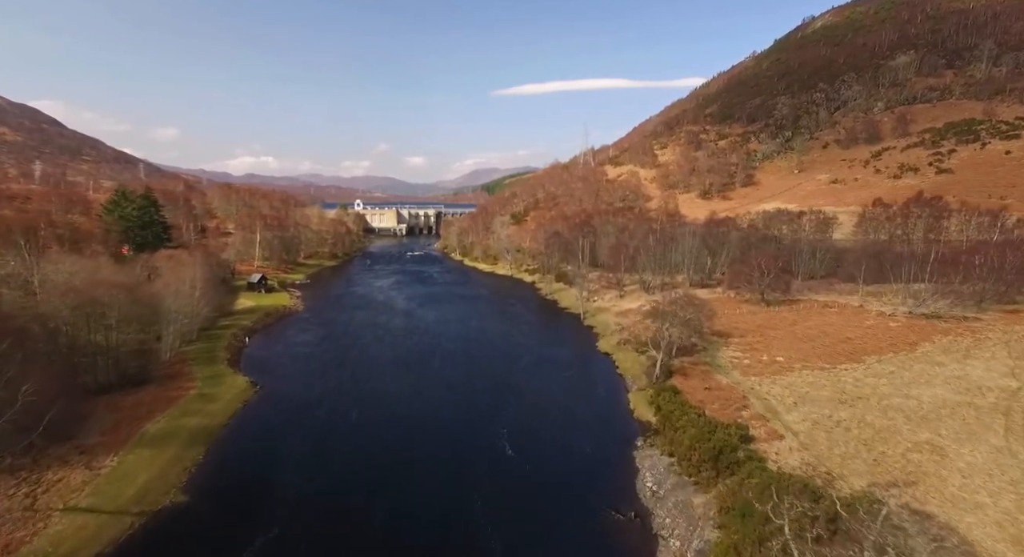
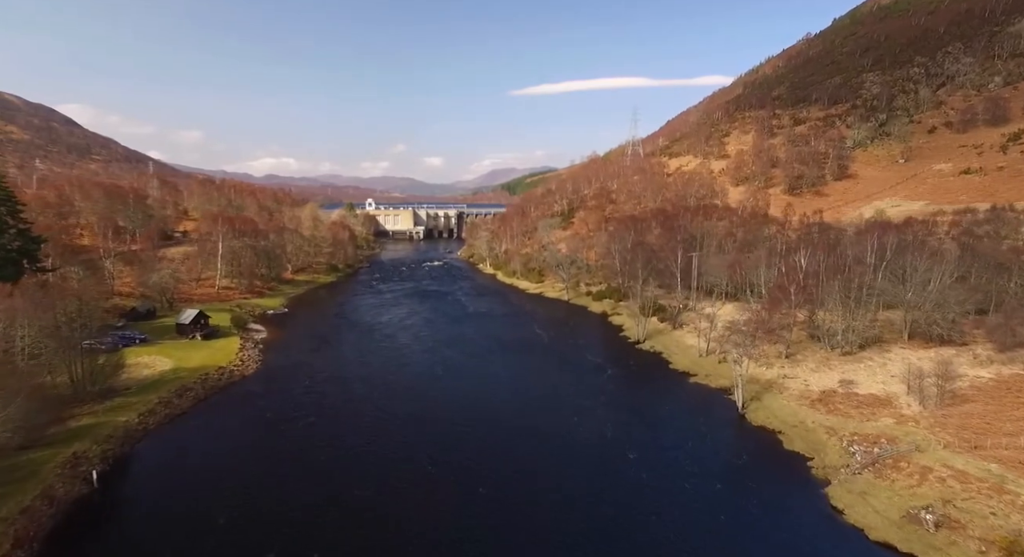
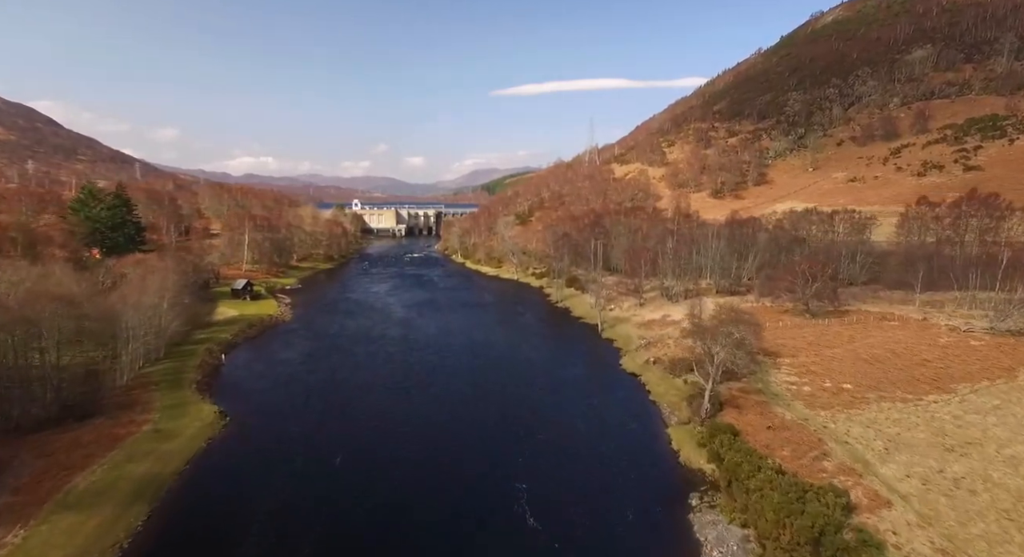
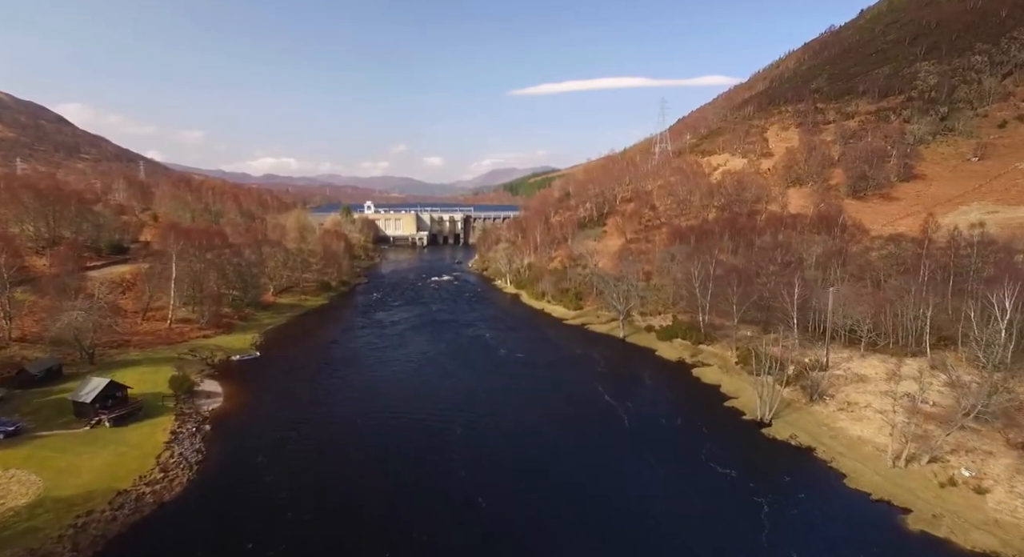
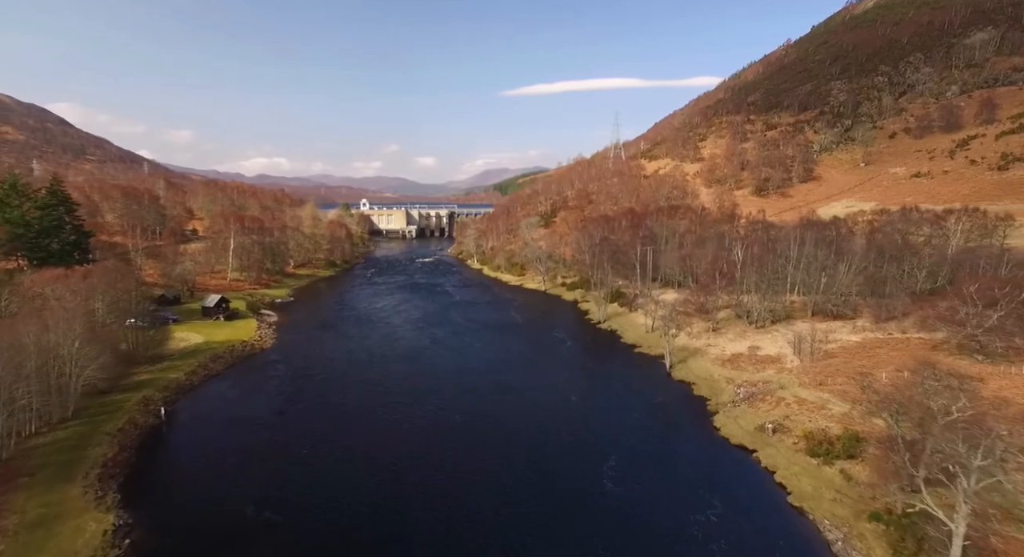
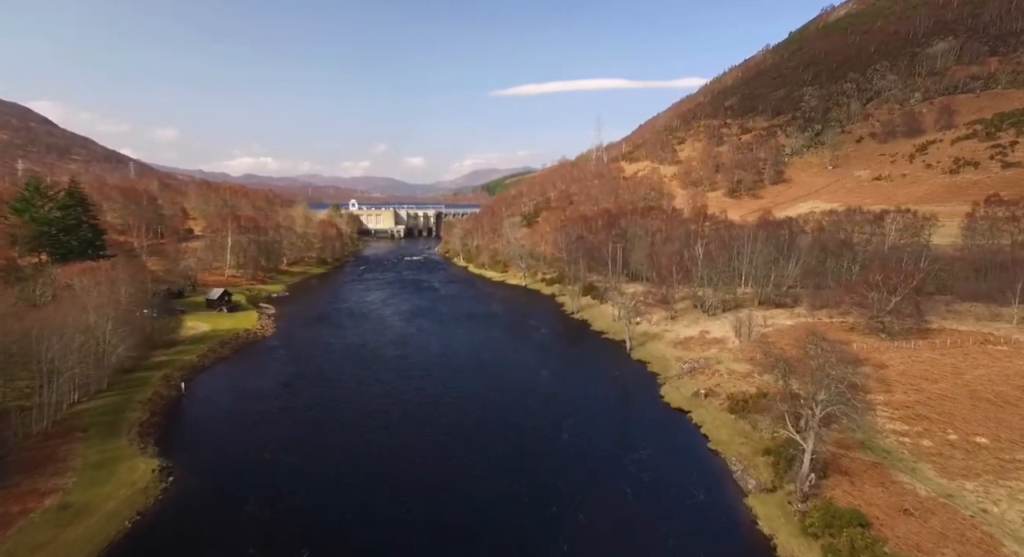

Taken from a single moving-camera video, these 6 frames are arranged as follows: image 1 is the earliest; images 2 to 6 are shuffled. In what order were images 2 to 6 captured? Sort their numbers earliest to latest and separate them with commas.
3, 6, 5, 2, 4
